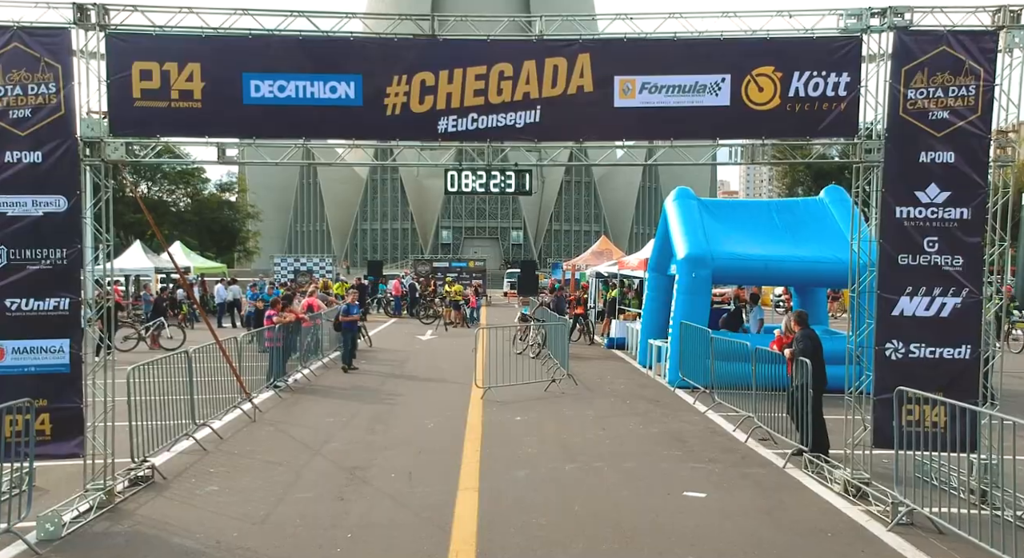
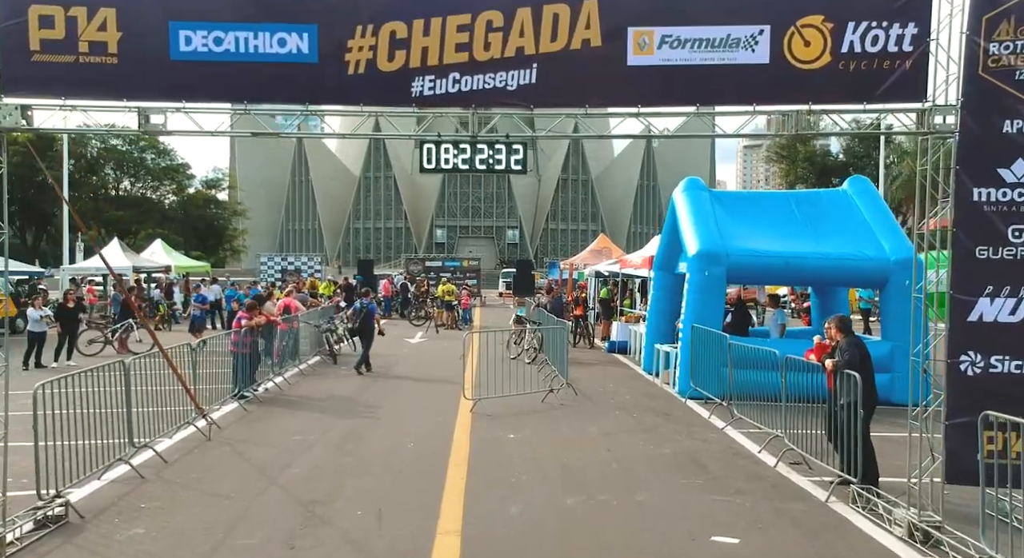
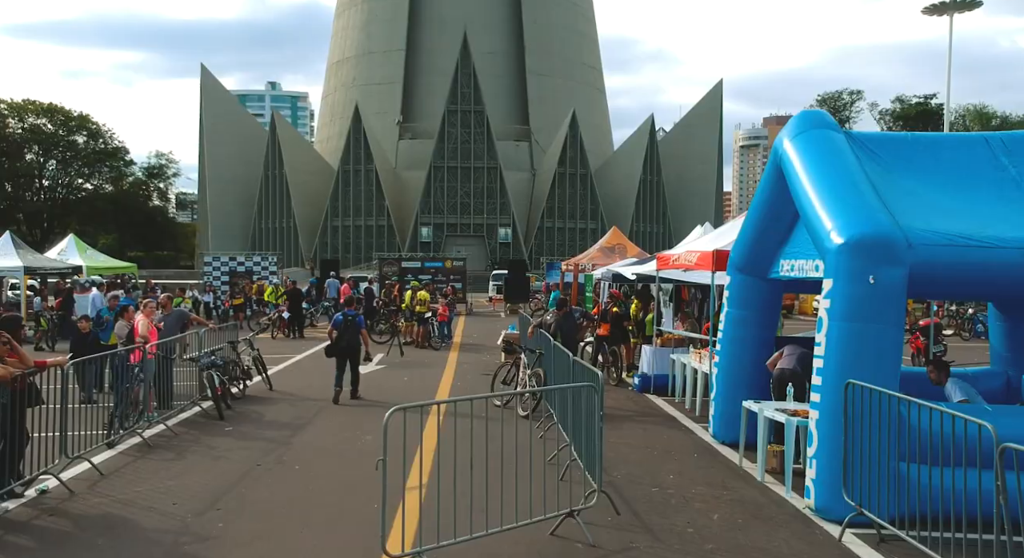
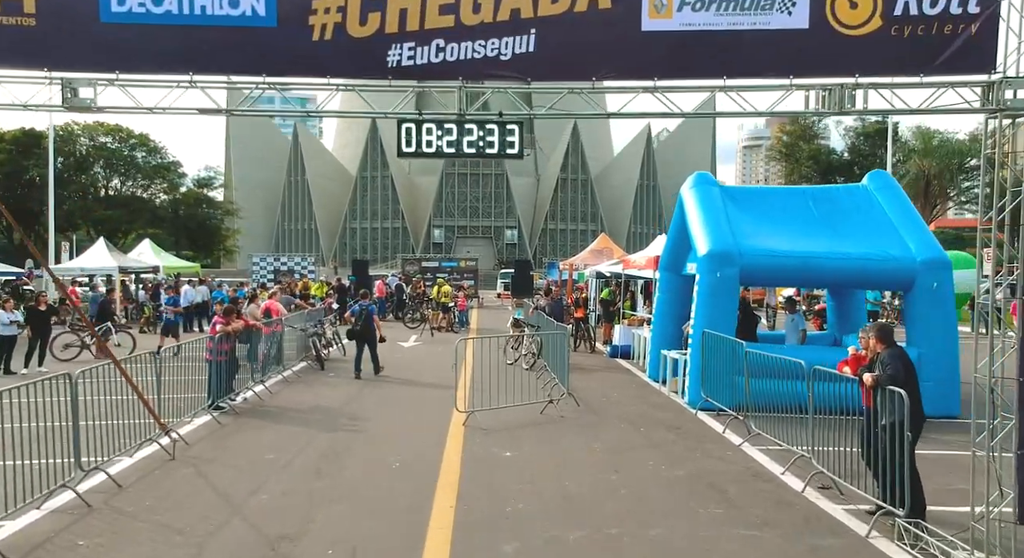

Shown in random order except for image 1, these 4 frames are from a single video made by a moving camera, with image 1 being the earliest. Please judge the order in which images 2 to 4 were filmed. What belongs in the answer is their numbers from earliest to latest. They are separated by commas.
2, 4, 3
